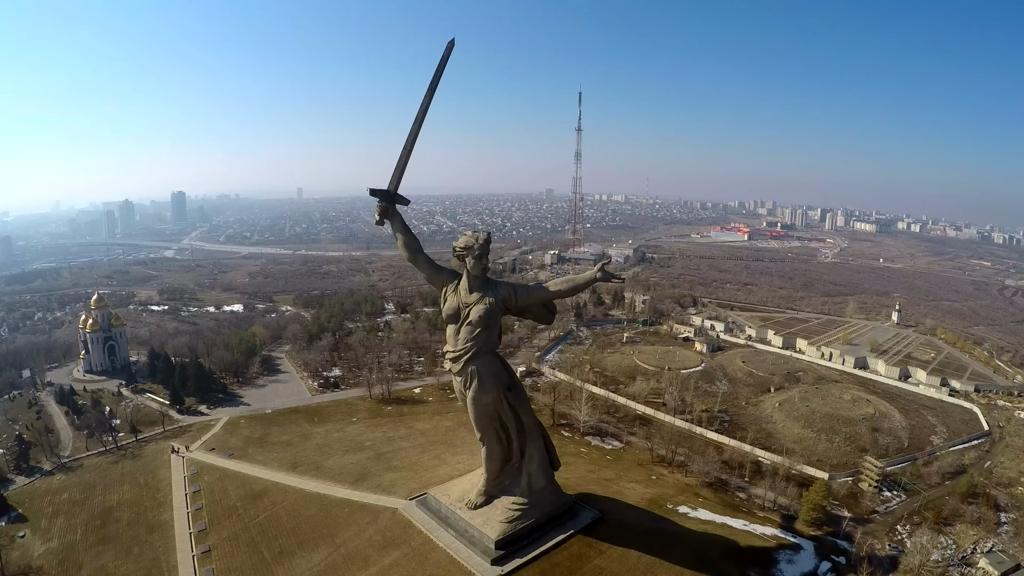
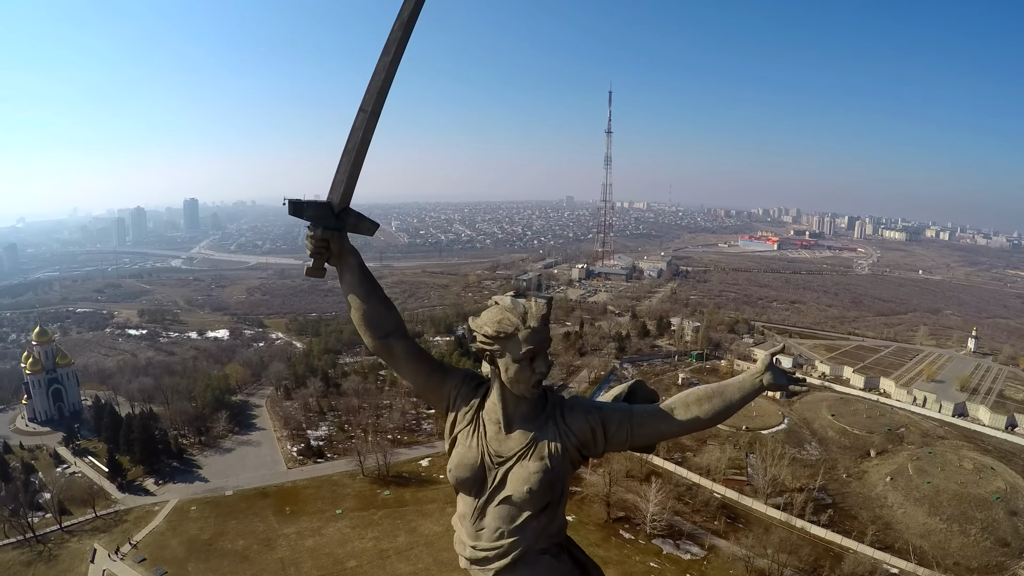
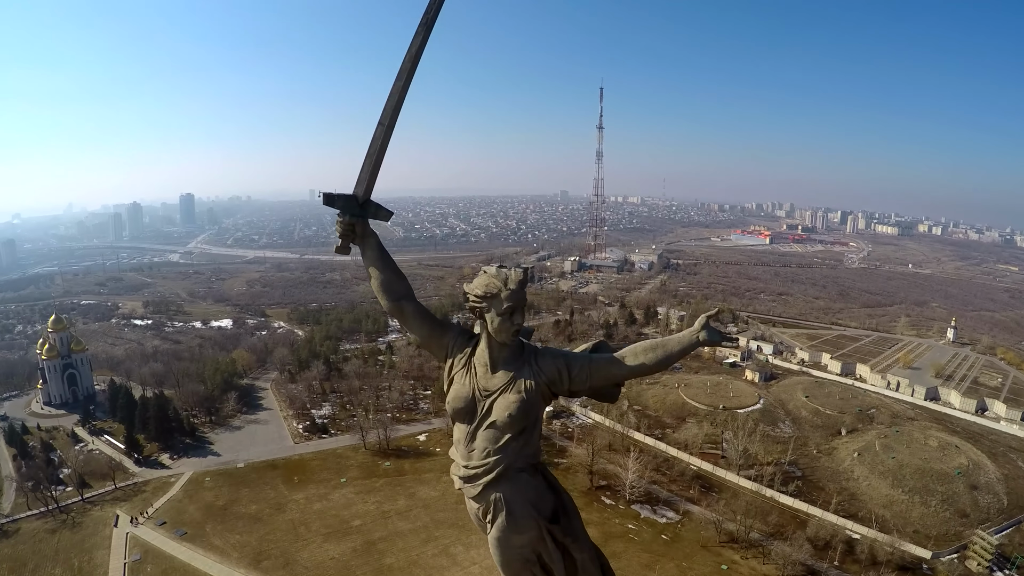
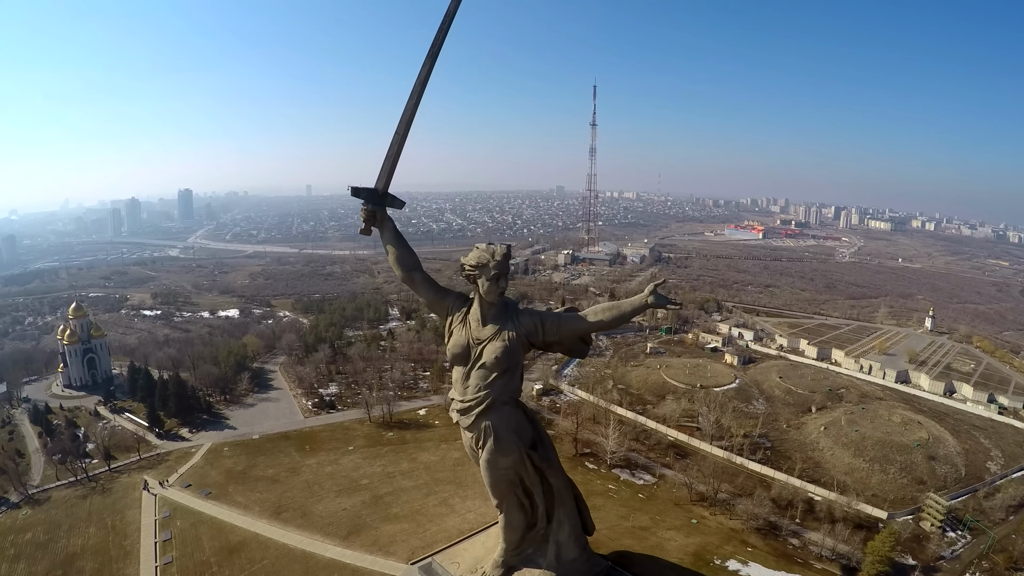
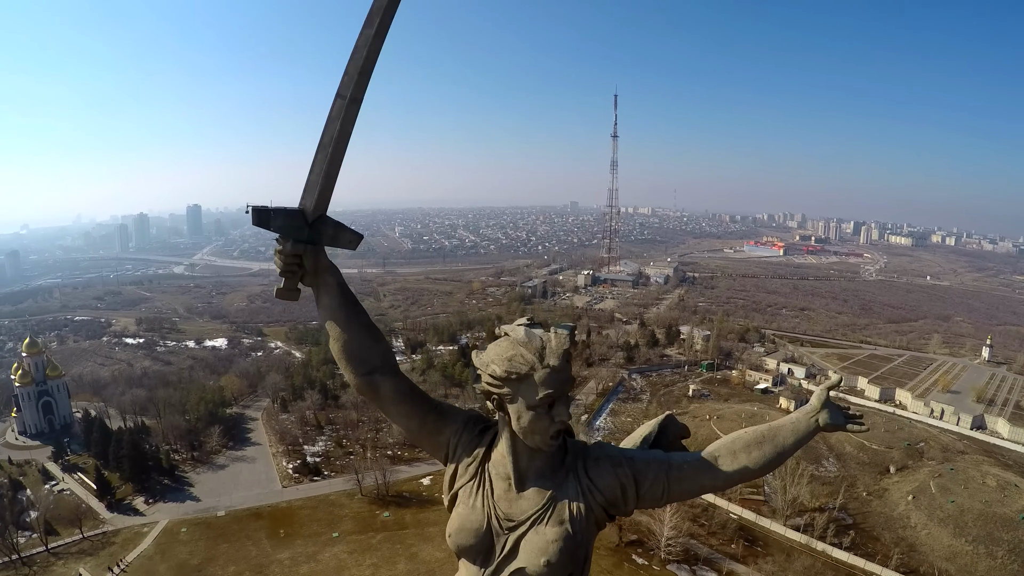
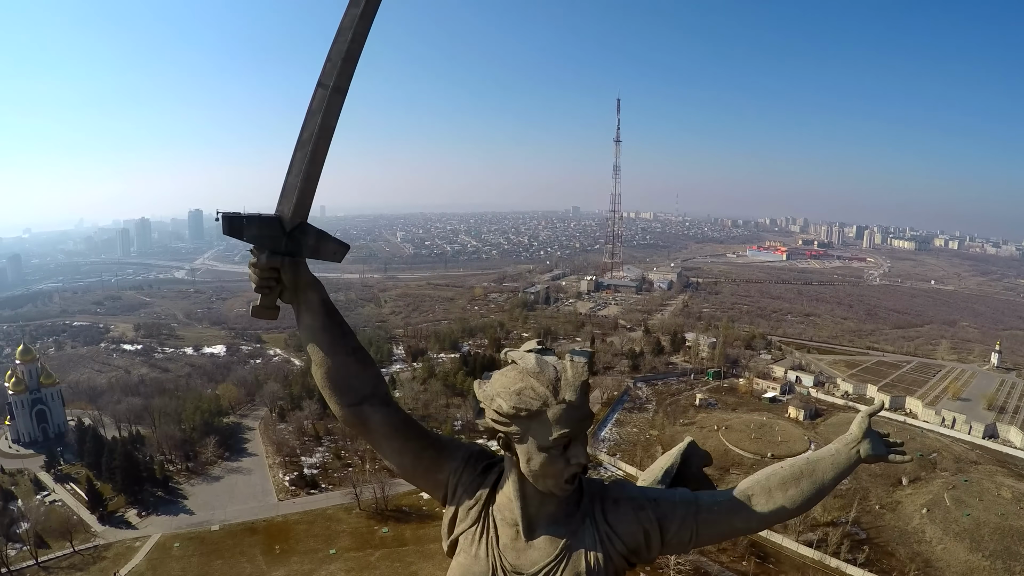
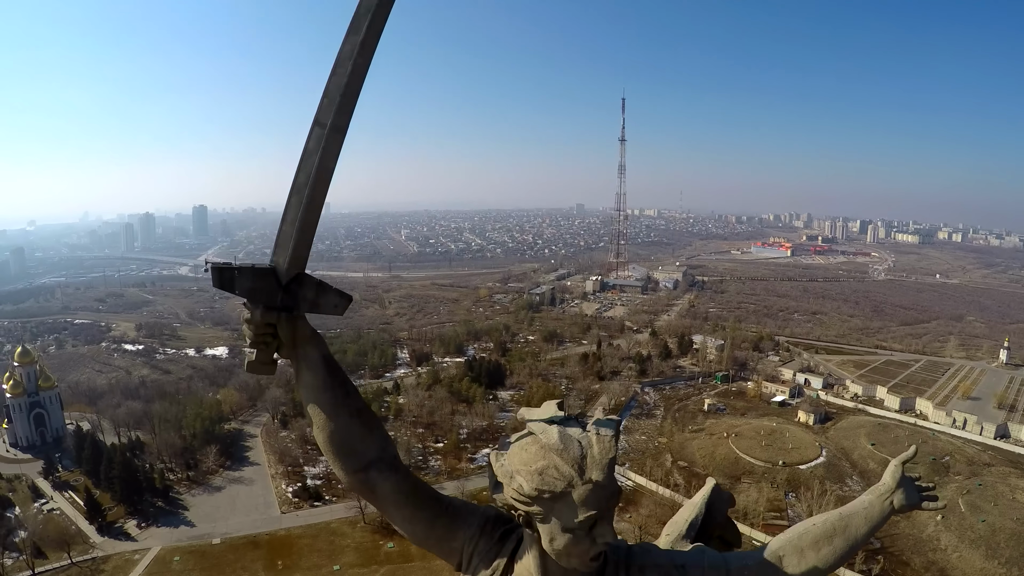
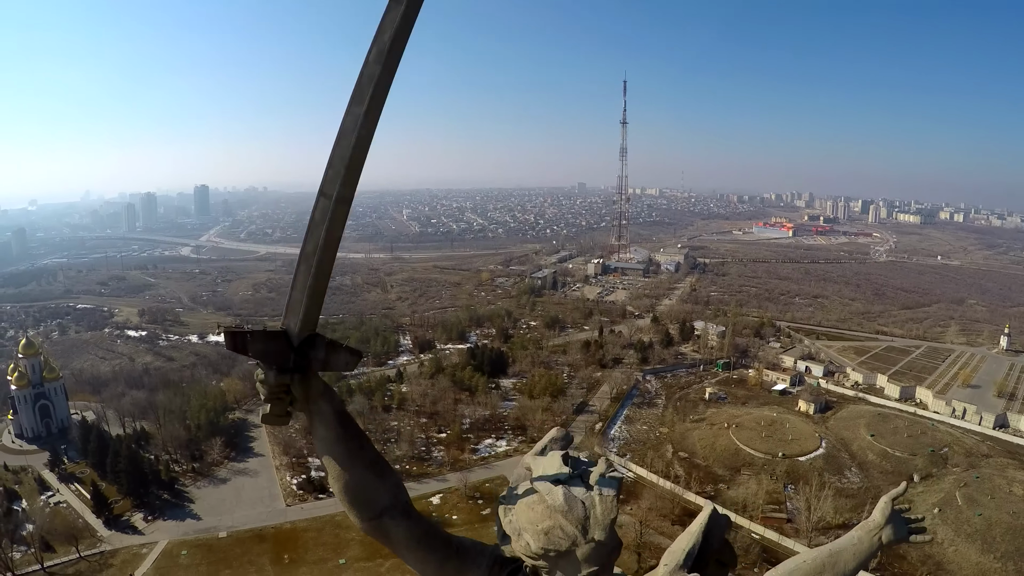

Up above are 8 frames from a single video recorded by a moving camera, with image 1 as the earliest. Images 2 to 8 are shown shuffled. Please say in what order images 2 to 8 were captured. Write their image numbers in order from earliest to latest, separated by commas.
4, 3, 2, 5, 6, 7, 8
